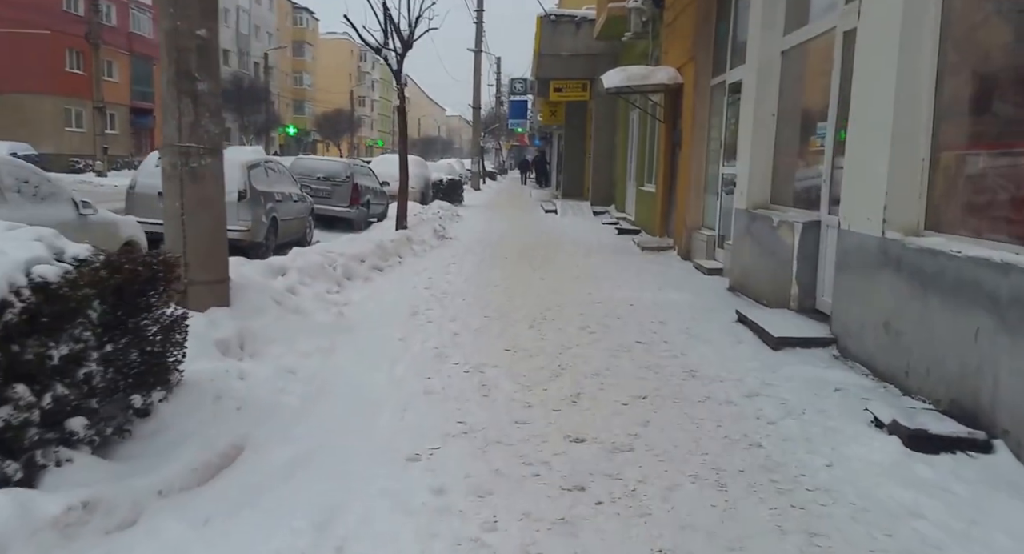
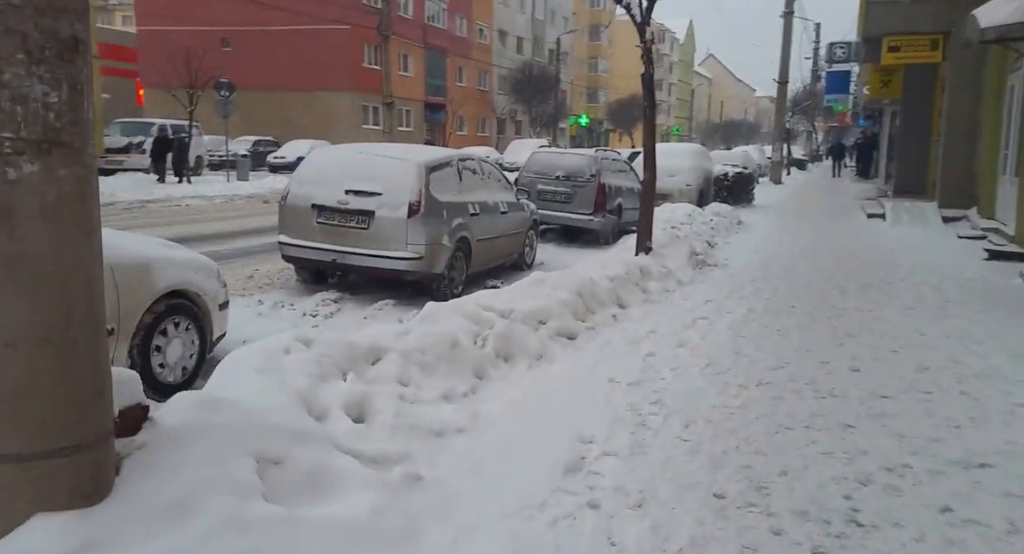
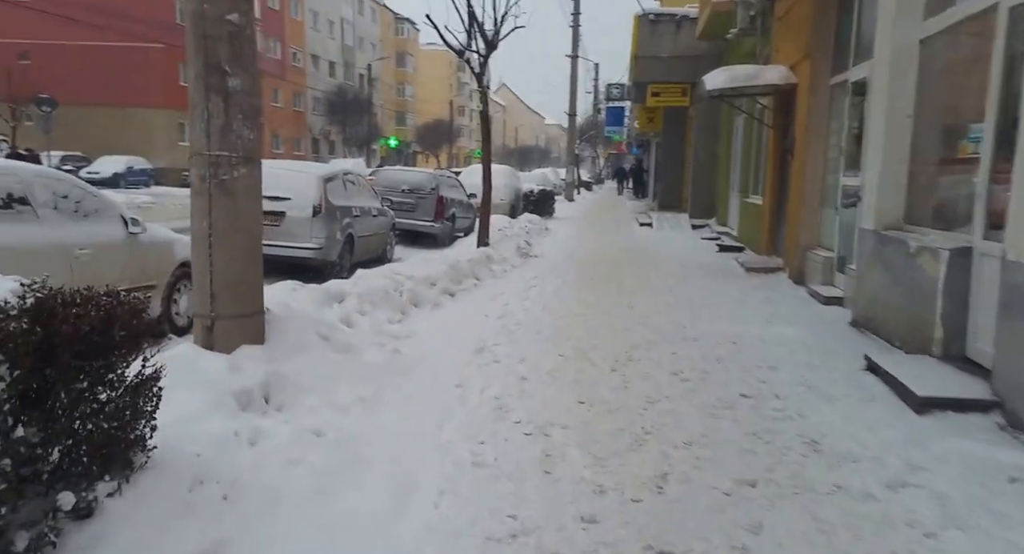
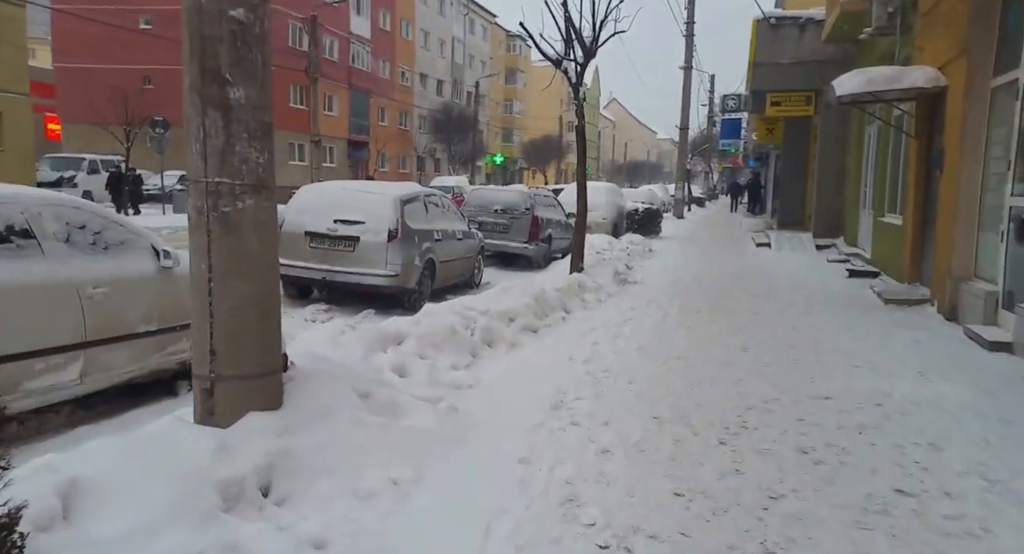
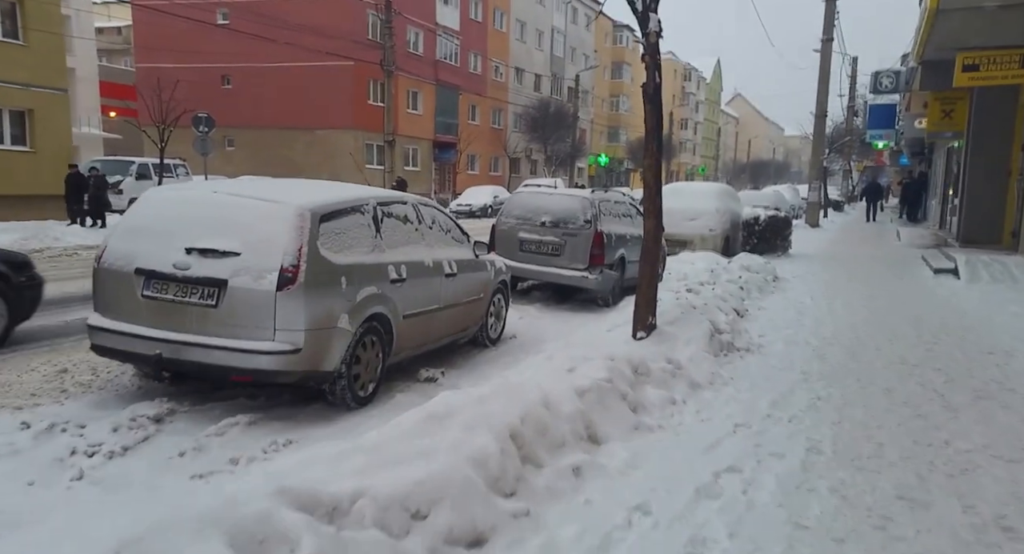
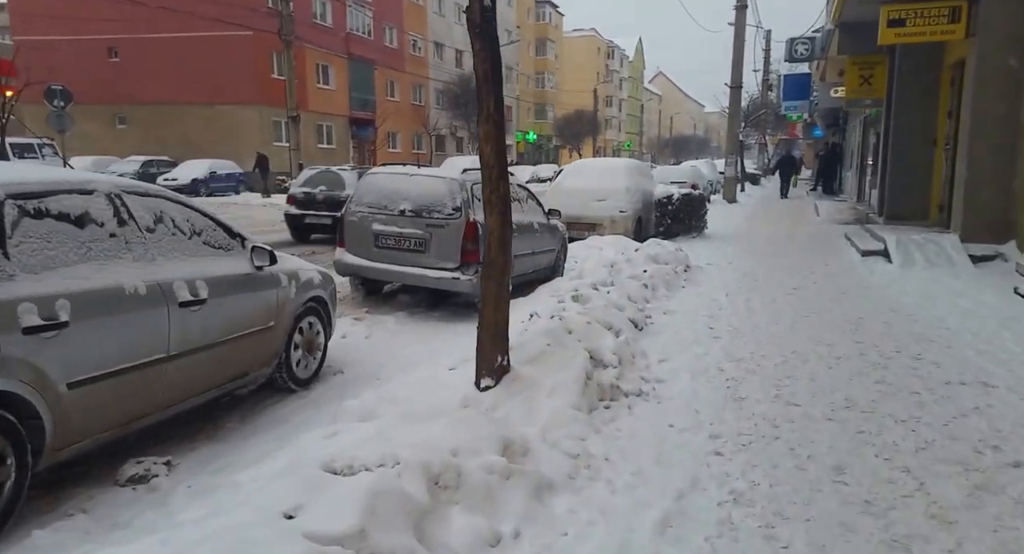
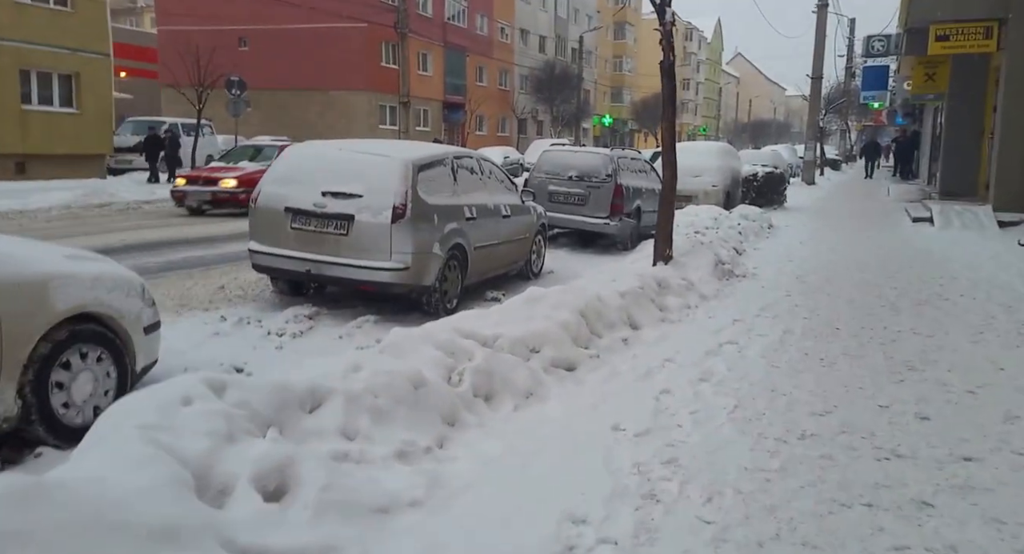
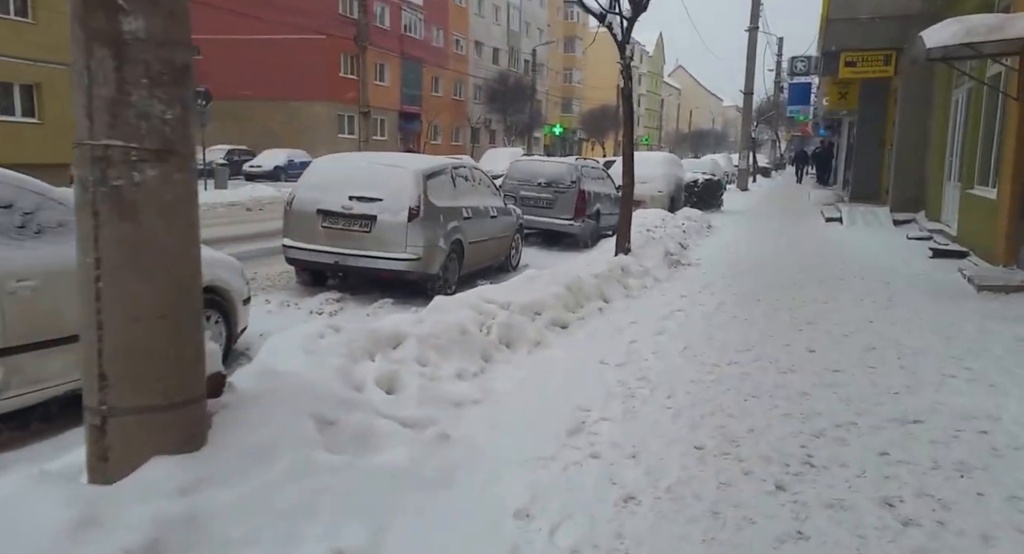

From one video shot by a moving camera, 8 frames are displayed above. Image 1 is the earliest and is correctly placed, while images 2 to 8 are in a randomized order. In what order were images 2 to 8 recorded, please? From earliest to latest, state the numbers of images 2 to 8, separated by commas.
3, 4, 8, 2, 7, 5, 6
